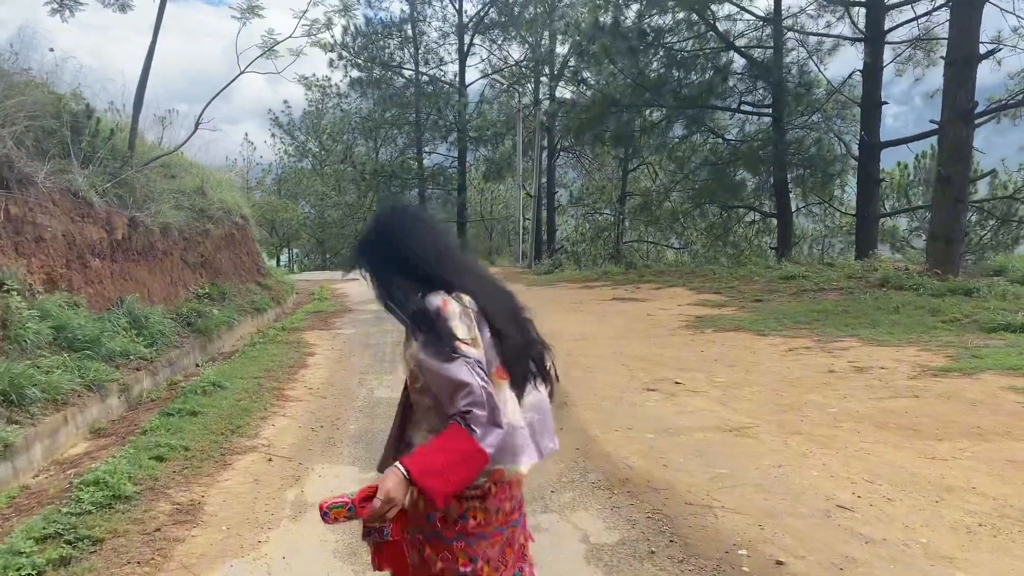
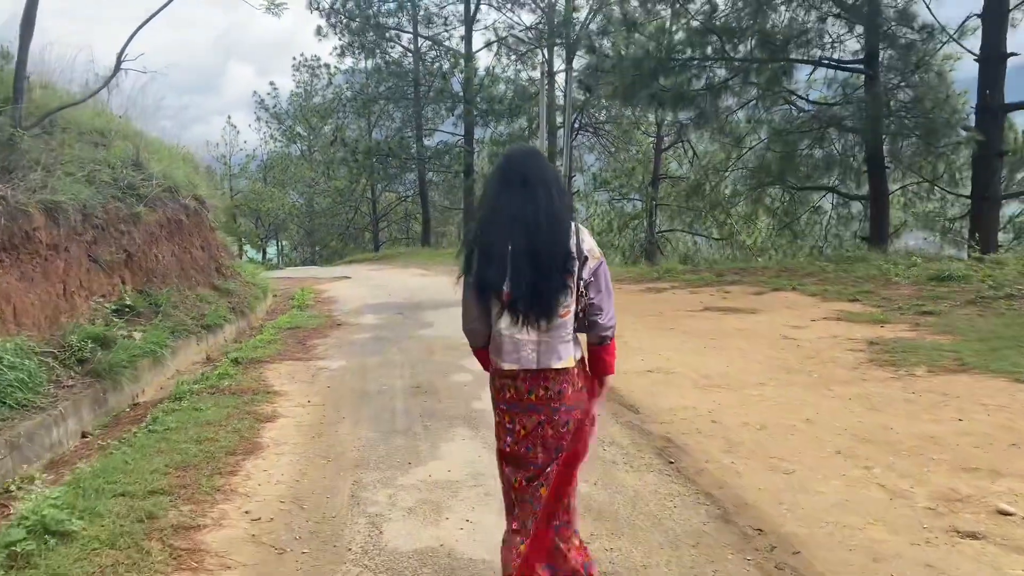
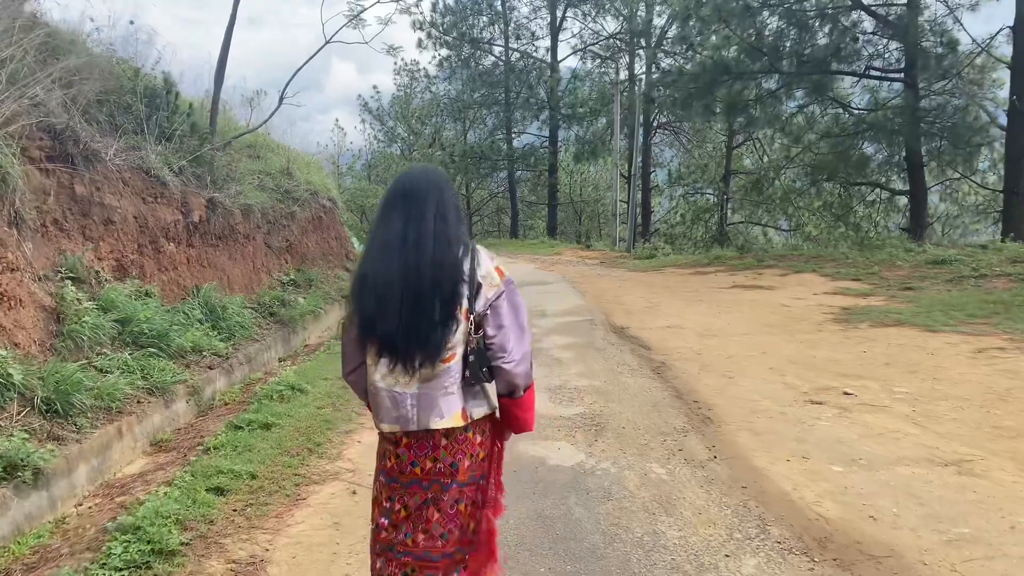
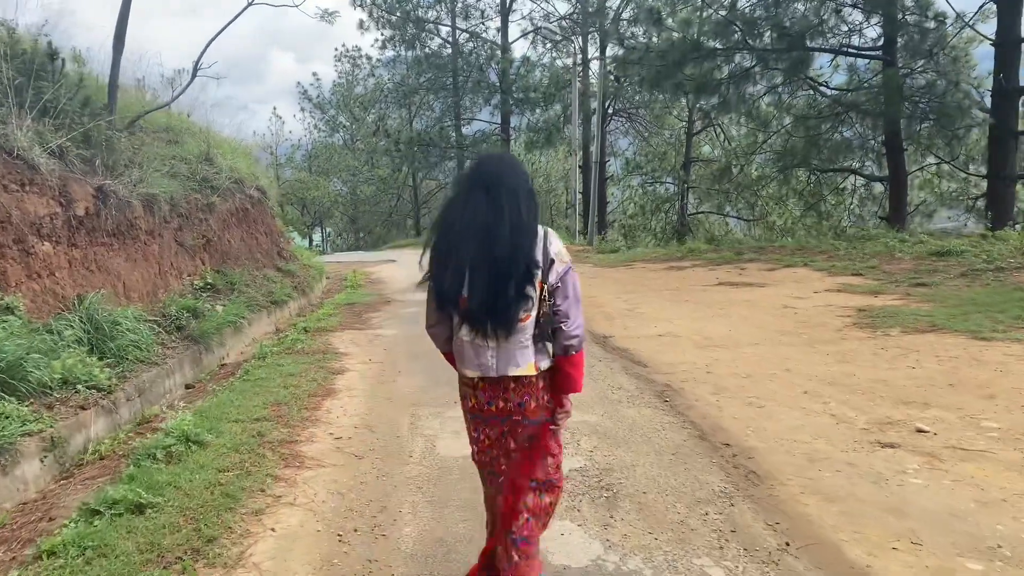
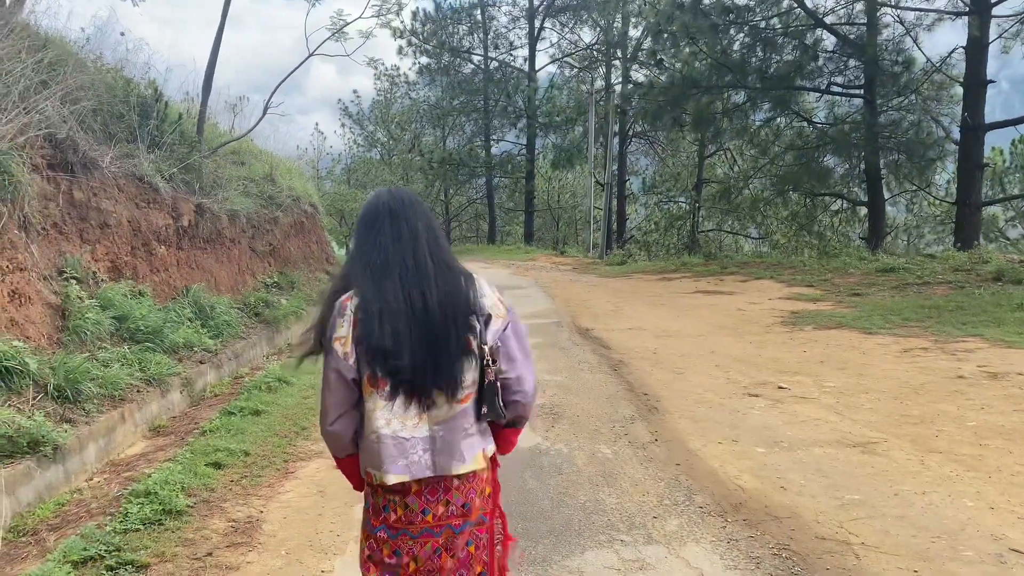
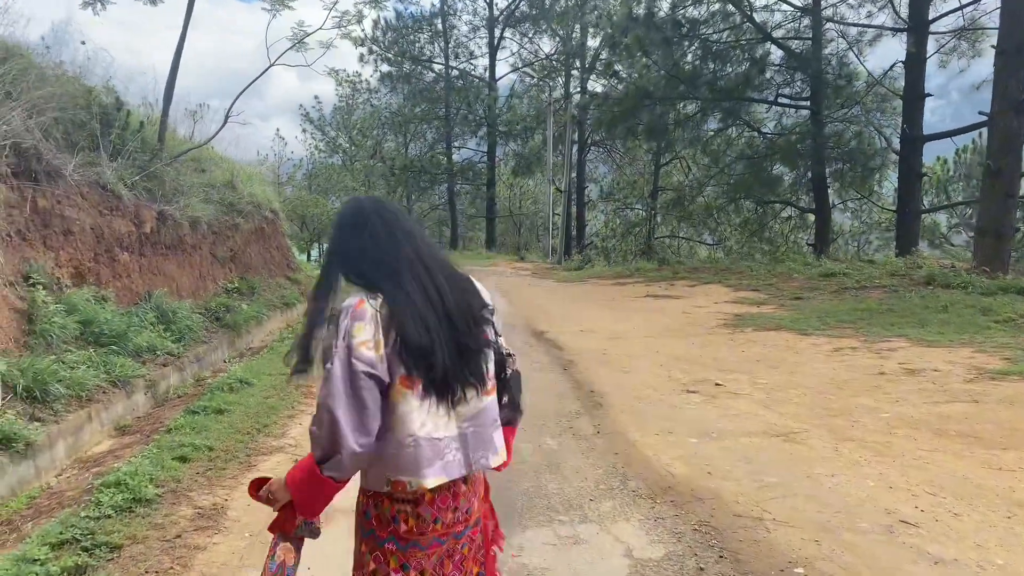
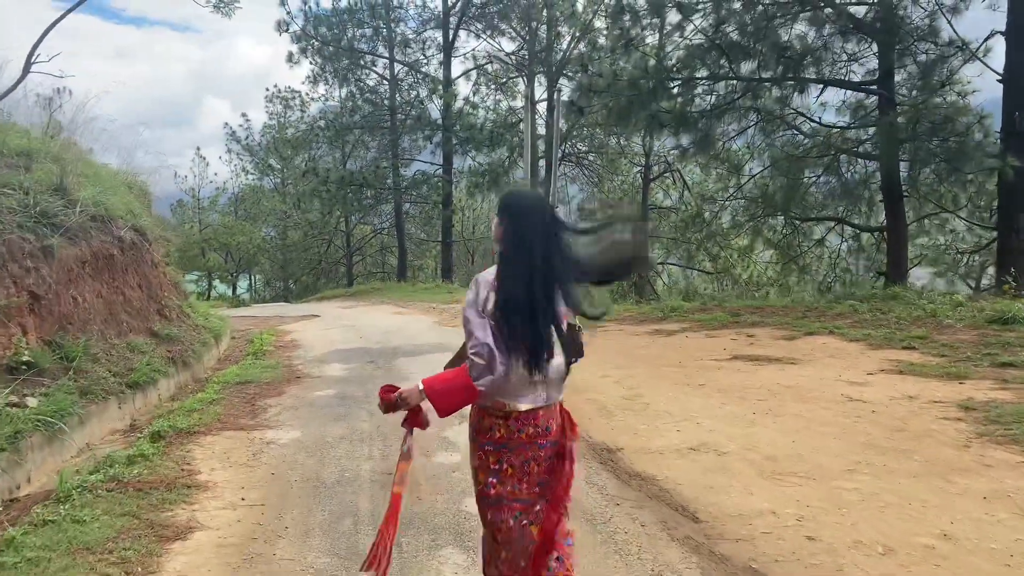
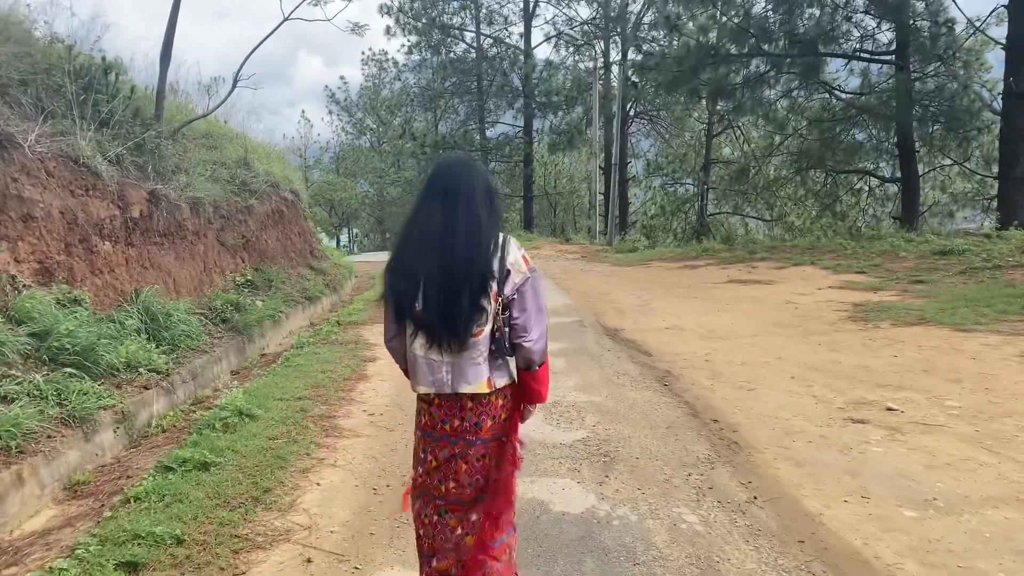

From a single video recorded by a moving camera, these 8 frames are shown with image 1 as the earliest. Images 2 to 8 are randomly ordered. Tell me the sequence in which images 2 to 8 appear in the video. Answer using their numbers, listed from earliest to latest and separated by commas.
6, 5, 3, 8, 4, 2, 7
